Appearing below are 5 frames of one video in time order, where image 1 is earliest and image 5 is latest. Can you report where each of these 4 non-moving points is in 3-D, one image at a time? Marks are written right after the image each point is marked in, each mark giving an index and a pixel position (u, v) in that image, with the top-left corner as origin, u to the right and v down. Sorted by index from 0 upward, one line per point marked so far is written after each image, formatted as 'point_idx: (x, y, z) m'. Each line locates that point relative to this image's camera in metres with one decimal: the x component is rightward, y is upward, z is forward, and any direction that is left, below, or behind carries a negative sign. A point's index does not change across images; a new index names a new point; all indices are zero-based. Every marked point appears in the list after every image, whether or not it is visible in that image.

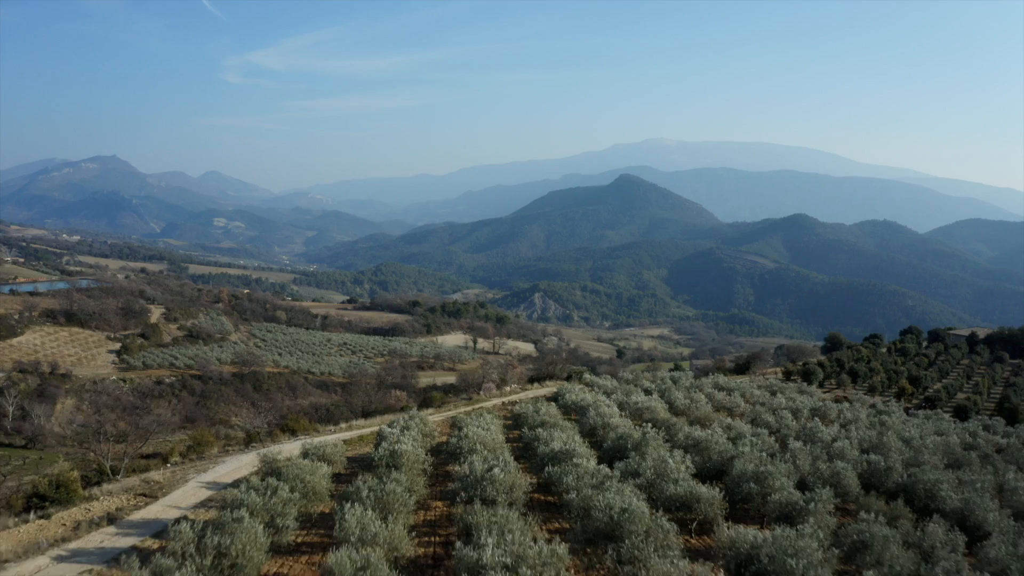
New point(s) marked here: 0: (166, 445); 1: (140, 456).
0: (-11.4, -5.2, +18.6) m
1: (-10.1, -4.7, +15.4) m
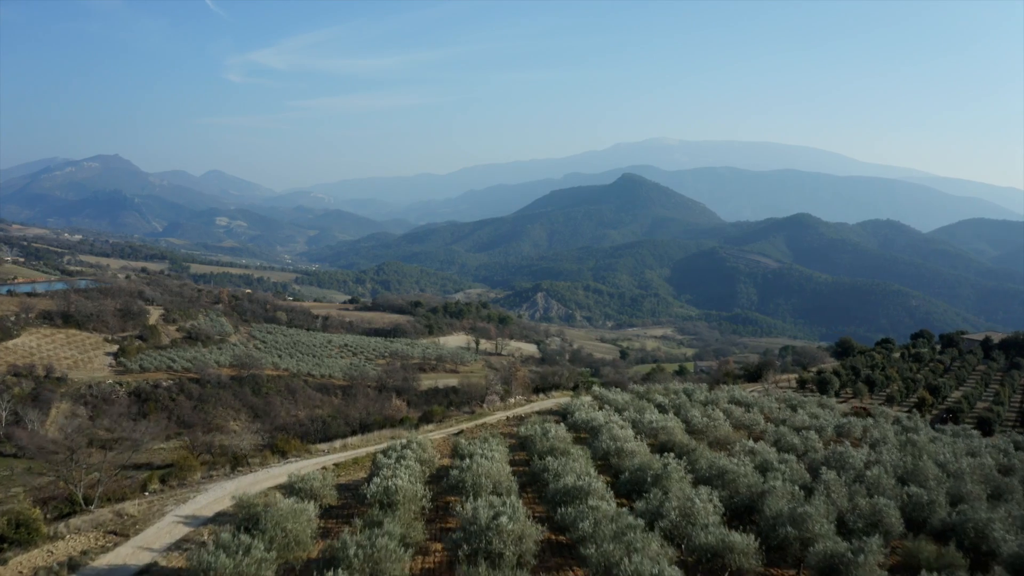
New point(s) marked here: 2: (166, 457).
0: (-11.3, -5.4, +18.1) m
1: (-10.0, -4.8, +14.8) m
2: (-10.9, -5.3, +17.9) m
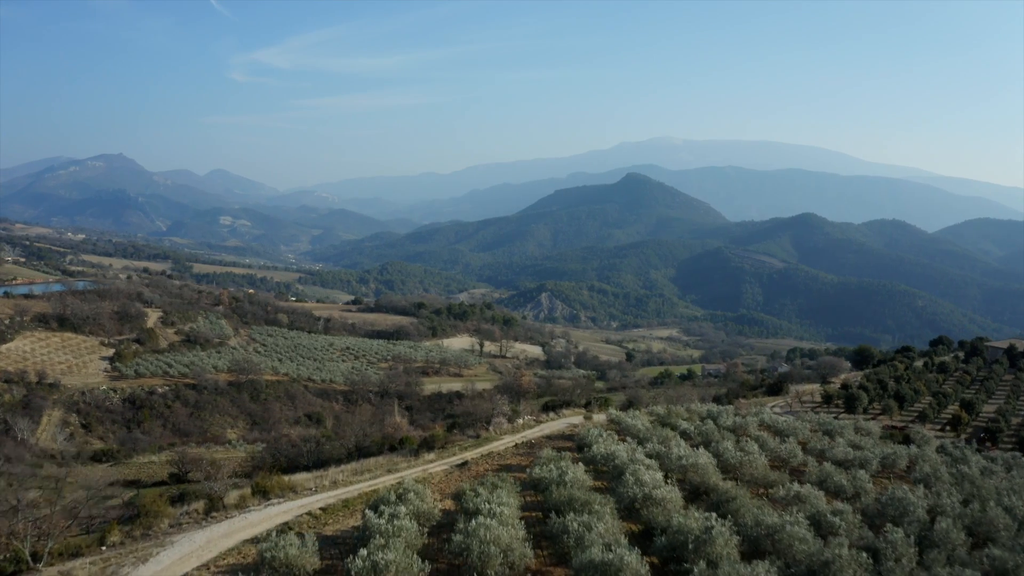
0: (-11.1, -5.6, +17.2) m
1: (-9.8, -5.1, +14.0) m
2: (-10.7, -5.5, +17.1) m
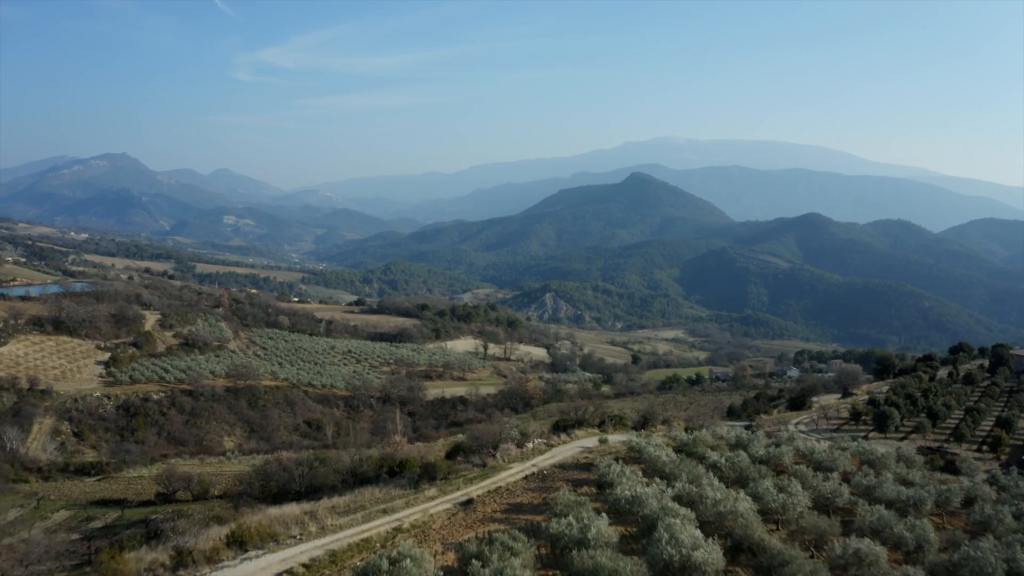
0: (-10.9, -5.8, +16.4) m
1: (-9.7, -5.3, +13.1) m
2: (-10.5, -5.7, +16.3) m
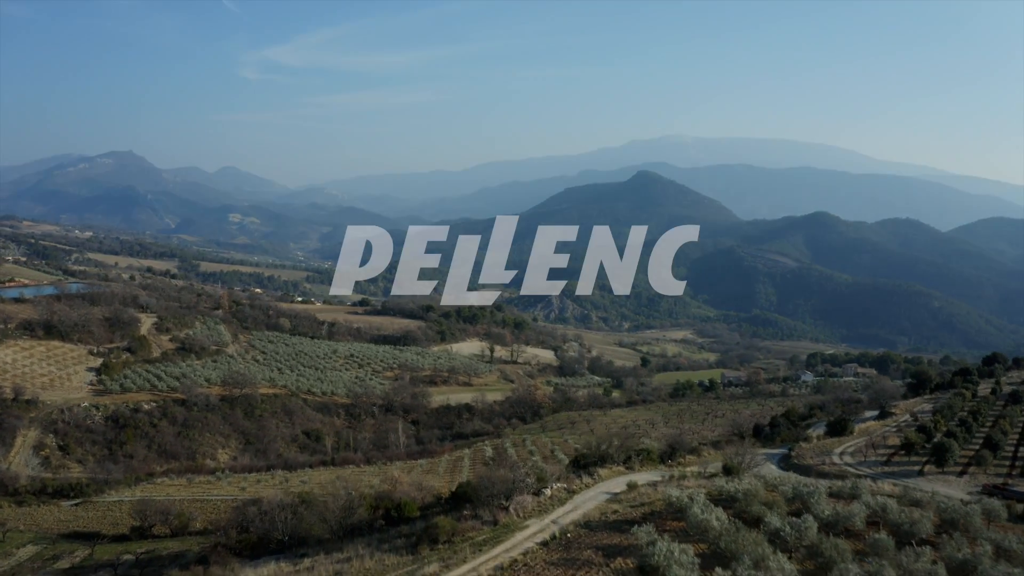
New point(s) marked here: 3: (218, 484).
0: (-10.6, -6.0, +15.1) m
1: (-9.4, -5.5, +11.8) m
2: (-10.3, -6.0, +15.0) m
3: (-9.8, -6.4, +18.9) m
